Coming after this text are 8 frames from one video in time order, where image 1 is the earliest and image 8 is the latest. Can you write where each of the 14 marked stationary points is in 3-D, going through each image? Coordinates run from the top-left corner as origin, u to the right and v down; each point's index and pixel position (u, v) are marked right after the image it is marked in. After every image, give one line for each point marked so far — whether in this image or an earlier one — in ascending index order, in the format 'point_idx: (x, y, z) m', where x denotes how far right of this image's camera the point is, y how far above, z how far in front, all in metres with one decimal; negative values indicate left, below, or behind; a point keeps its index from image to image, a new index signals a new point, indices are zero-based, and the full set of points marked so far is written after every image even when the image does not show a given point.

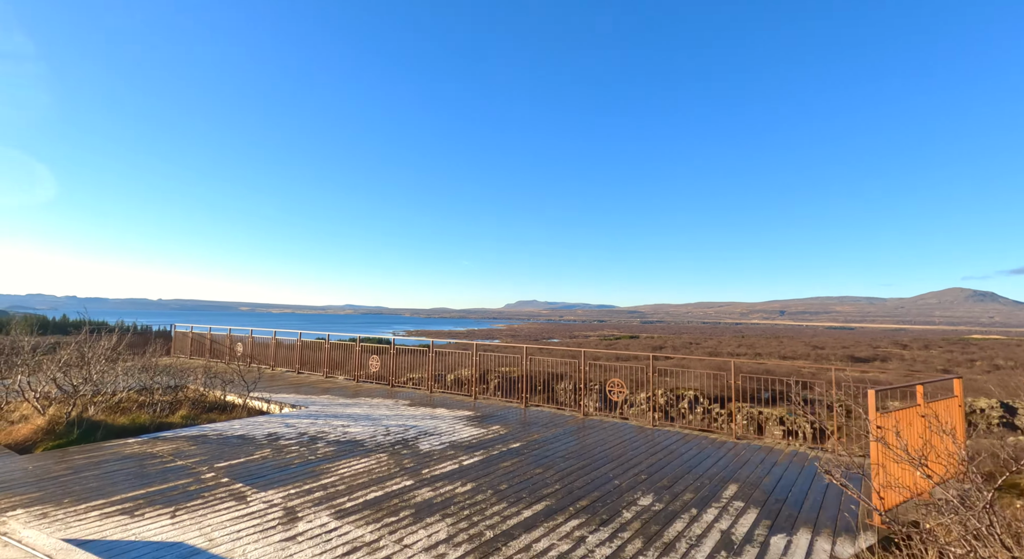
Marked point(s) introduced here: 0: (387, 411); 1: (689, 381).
0: (-3.0, -3.4, +10.7) m
1: (+7.0, -4.1, +19.2) m
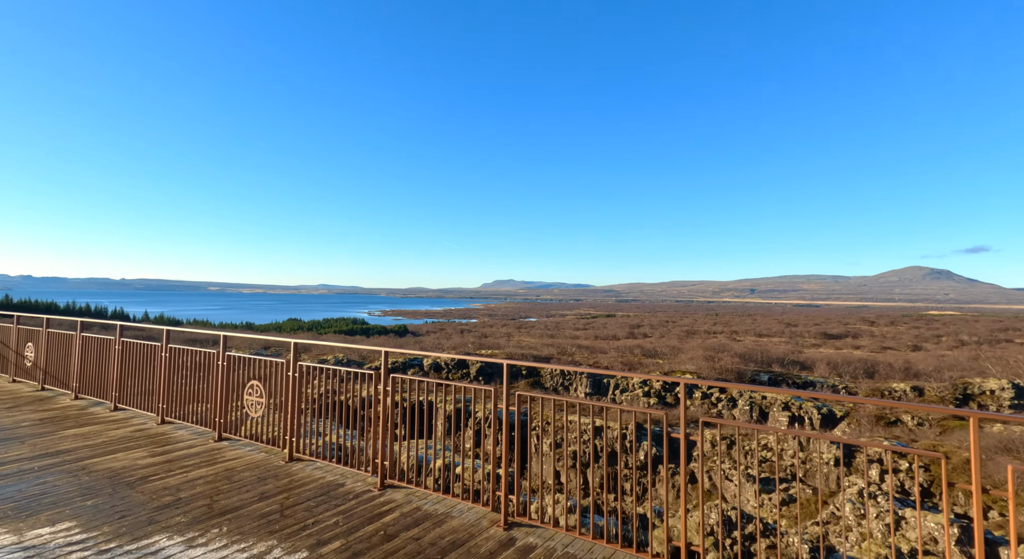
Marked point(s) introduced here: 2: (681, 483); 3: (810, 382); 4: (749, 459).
0: (-3.2, -2.9, +9.1) m
1: (+6.4, -3.2, +18.1) m
2: (+3.7, -4.5, +10.7) m
3: (+10.0, -3.4, +16.2) m
4: (+5.1, -3.9, +10.4) m
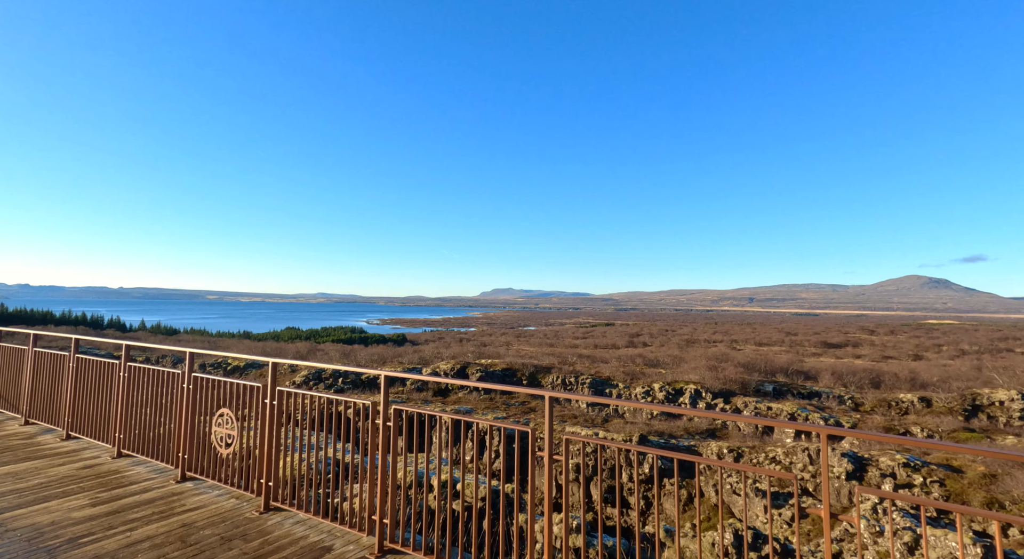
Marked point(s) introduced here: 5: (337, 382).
0: (-3.2, -3.1, +8.8) m
1: (+6.4, -3.5, +17.8) m
2: (+3.8, -4.7, +10.4) m
3: (+10.0, -3.7, +16.0) m
4: (+5.2, -4.1, +10.1) m
5: (-6.8, -3.9, +18.7) m
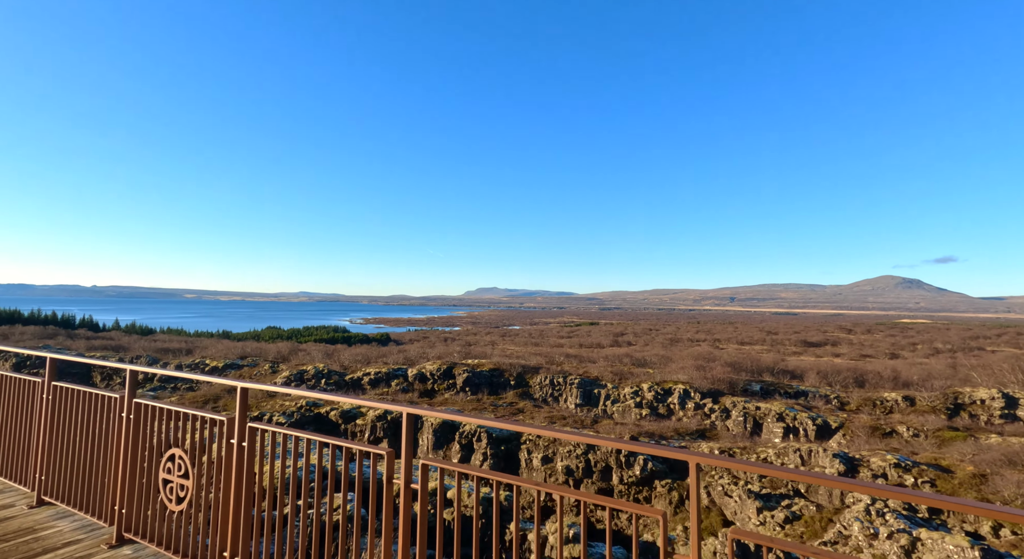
0: (-3.4, -3.1, +8.5) m
1: (+5.9, -3.5, +17.8) m
2: (+3.5, -4.7, +10.3) m
3: (+9.6, -3.7, +16.1) m
4: (+4.9, -4.0, +10.1) m
5: (-7.3, -3.9, +18.2) m
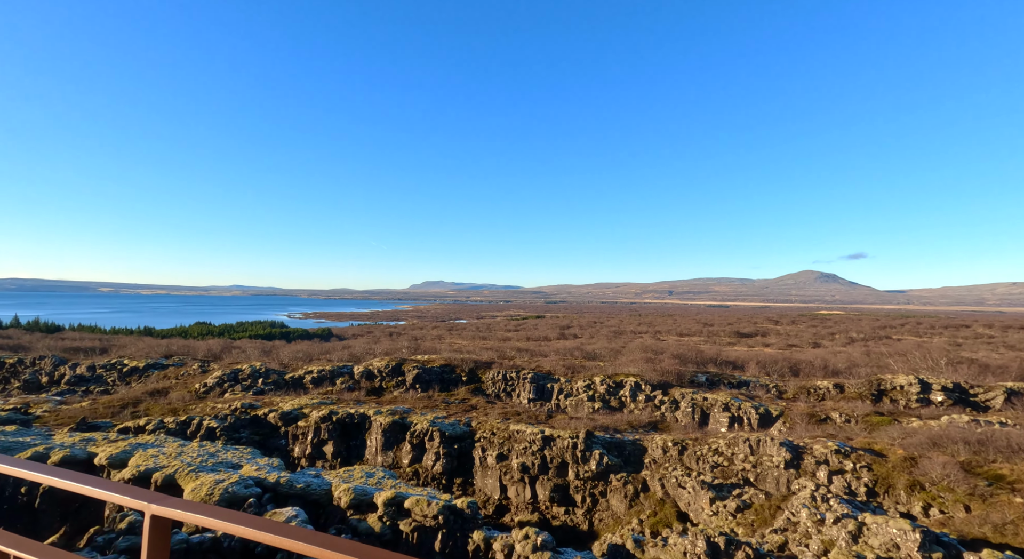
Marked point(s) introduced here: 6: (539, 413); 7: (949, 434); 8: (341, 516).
0: (-4.1, -2.9, +7.8) m
1: (+4.2, -3.3, +18.0) m
2: (+2.6, -4.6, +10.4) m
3: (+8.0, -3.5, +16.7) m
4: (+4.0, -3.9, +10.3) m
5: (-9.0, -3.6, +17.0) m
6: (+0.8, -3.9, +14.2) m
7: (+8.7, -3.1, +9.6) m
8: (-2.3, -3.3, +6.7) m
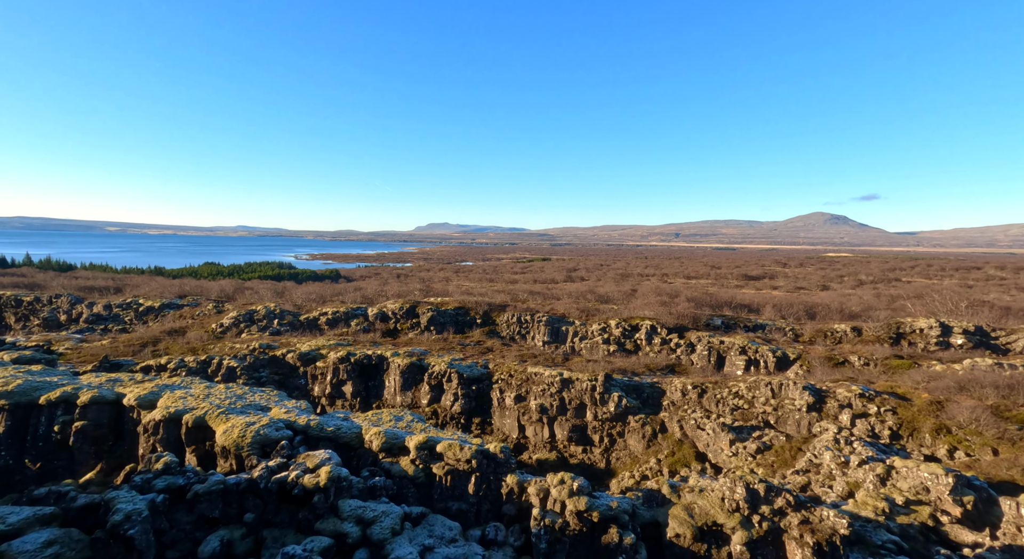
0: (-3.7, -2.0, +7.8) m
1: (+4.7, -1.1, +17.9) m
2: (+3.0, -3.3, +10.5) m
3: (+8.5, -1.6, +16.6) m
4: (+4.5, -2.7, +10.3) m
5: (-8.5, -1.6, +17.1) m
6: (+1.3, -2.2, +14.3) m
7: (+9.1, -1.9, +9.5) m
8: (-1.9, -2.5, +6.7) m
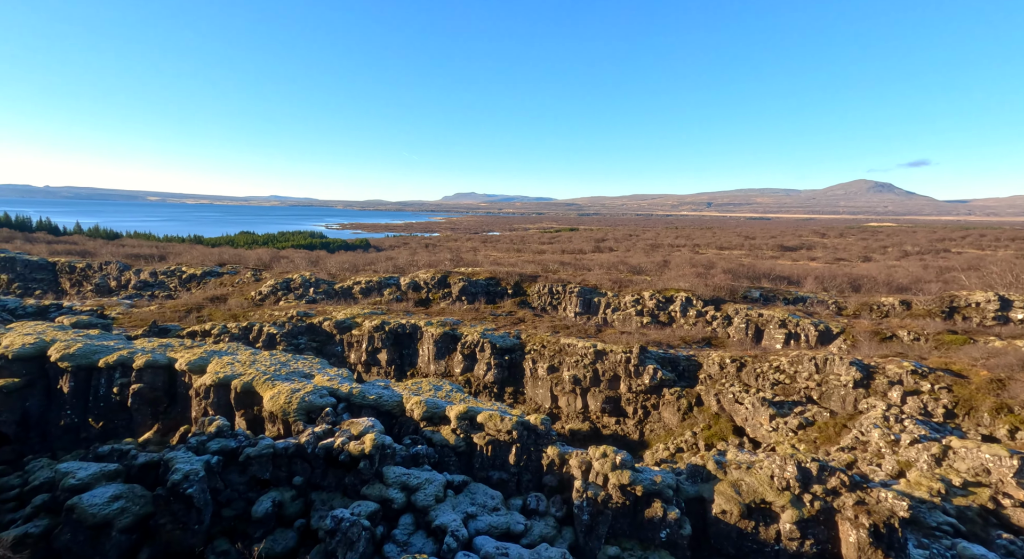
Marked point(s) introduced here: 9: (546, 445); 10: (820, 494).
0: (-3.1, -1.5, +8.0) m
1: (+5.8, -0.1, +17.6) m
2: (+3.8, -2.7, +10.4) m
3: (+9.6, -0.6, +16.1) m
4: (+5.2, -2.1, +10.1) m
5: (-7.4, -0.5, +17.5) m
6: (+2.2, -1.4, +14.1) m
7: (+9.8, -1.4, +8.9) m
8: (-1.4, -2.1, +6.8) m
9: (+0.4, -2.2, +6.6) m
10: (+3.6, -2.5, +5.7) m
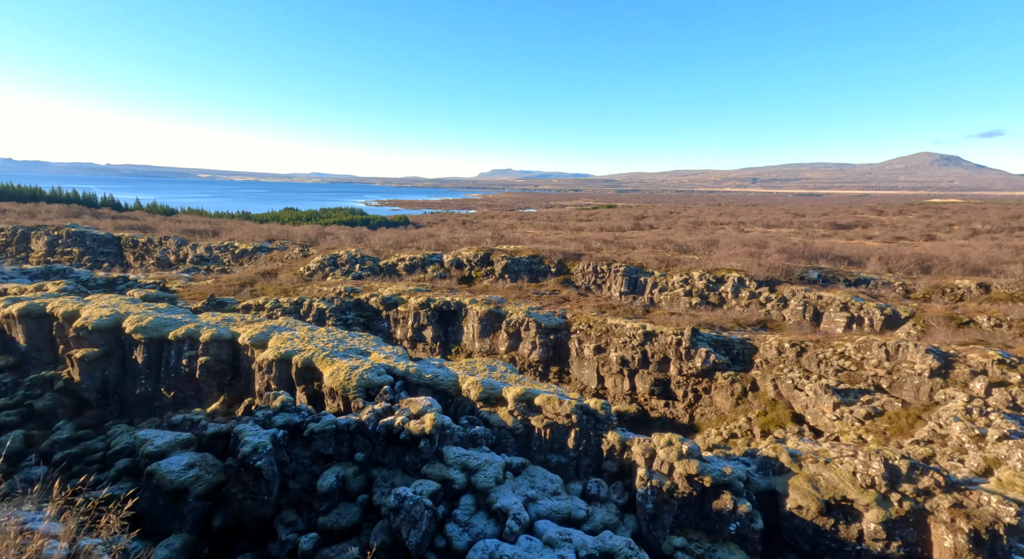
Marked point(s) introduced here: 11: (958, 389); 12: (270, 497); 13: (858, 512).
0: (-2.2, -1.2, +8.0) m
1: (+7.4, +0.6, +16.9) m
2: (+4.7, -2.3, +10.0) m
3: (+11.0, 0.0, +15.2) m
4: (+6.2, -1.8, +9.6) m
5: (-5.8, +0.4, +17.8) m
6: (+3.5, -0.8, +13.8) m
7: (+10.7, -1.2, +8.1) m
8: (-0.6, -1.8, +6.8) m
9: (+1.2, -2.0, +6.4) m
10: (+4.3, -2.3, +5.3) m
11: (+7.5, -1.9, +8.1) m
12: (-2.8, -2.5, +5.5) m
13: (+3.8, -2.6, +5.4) m
